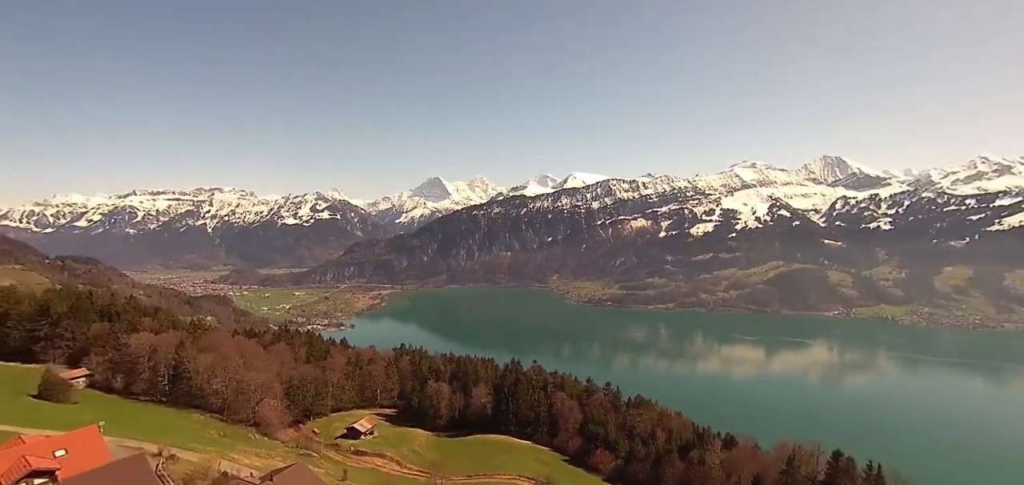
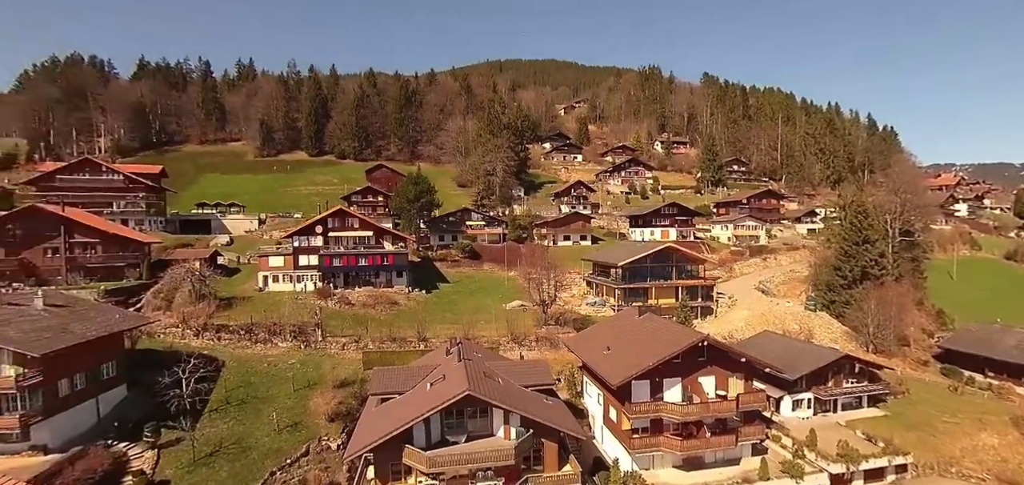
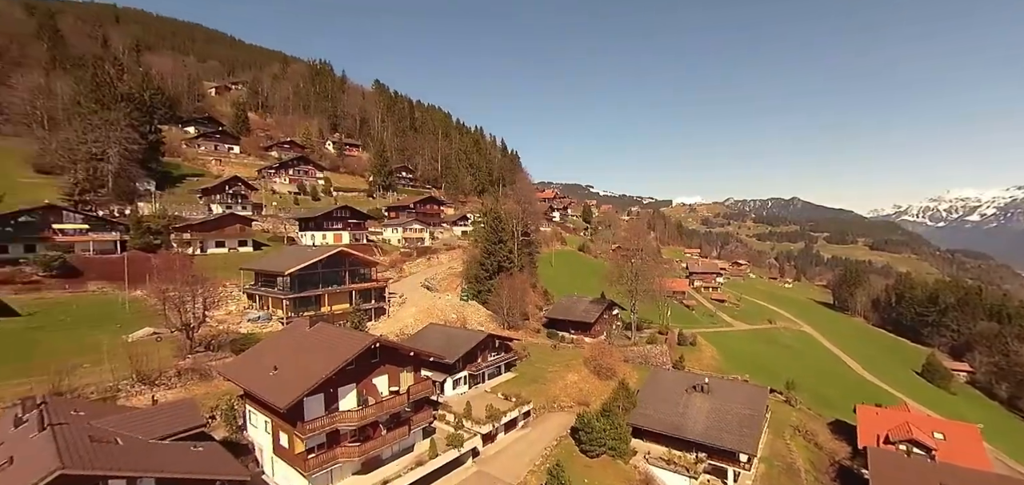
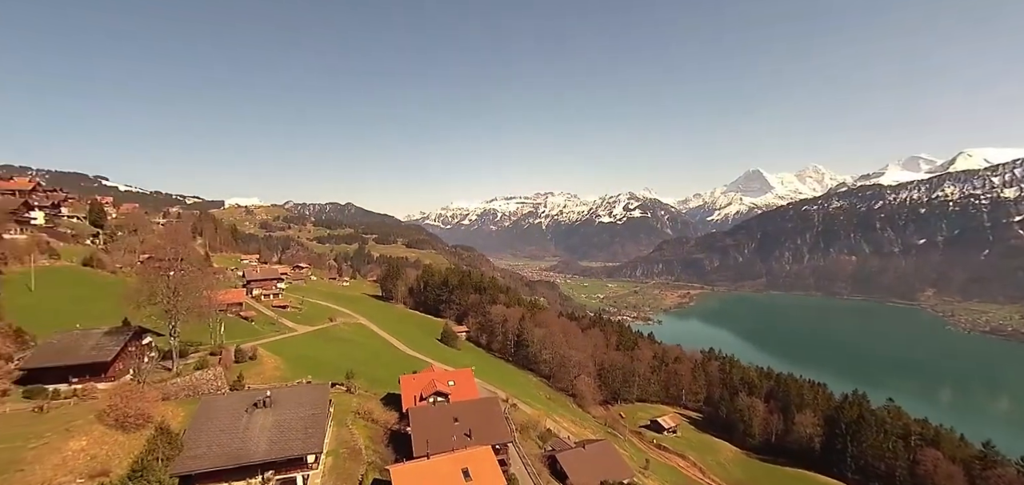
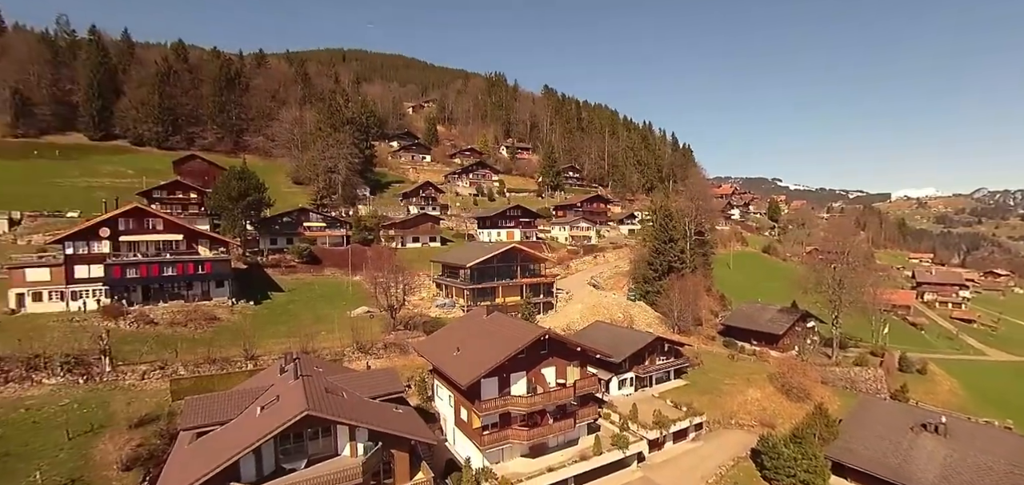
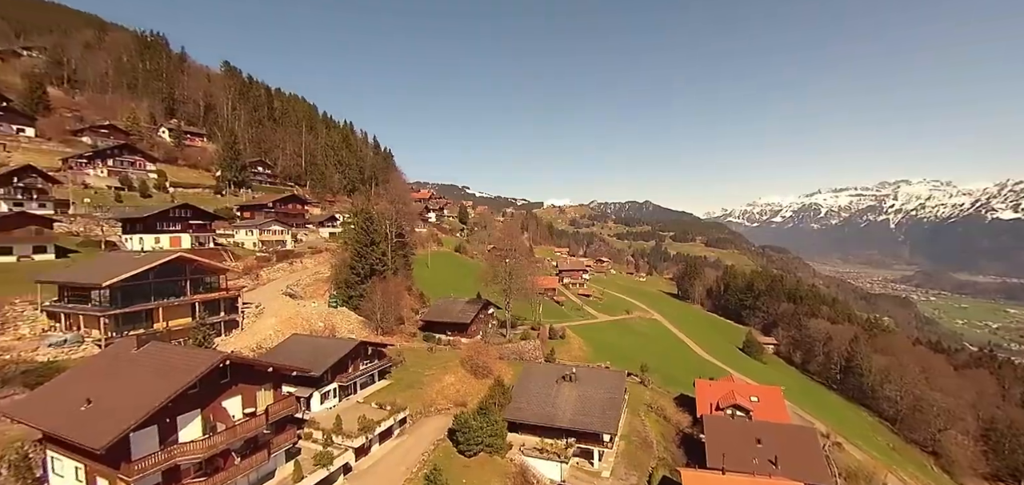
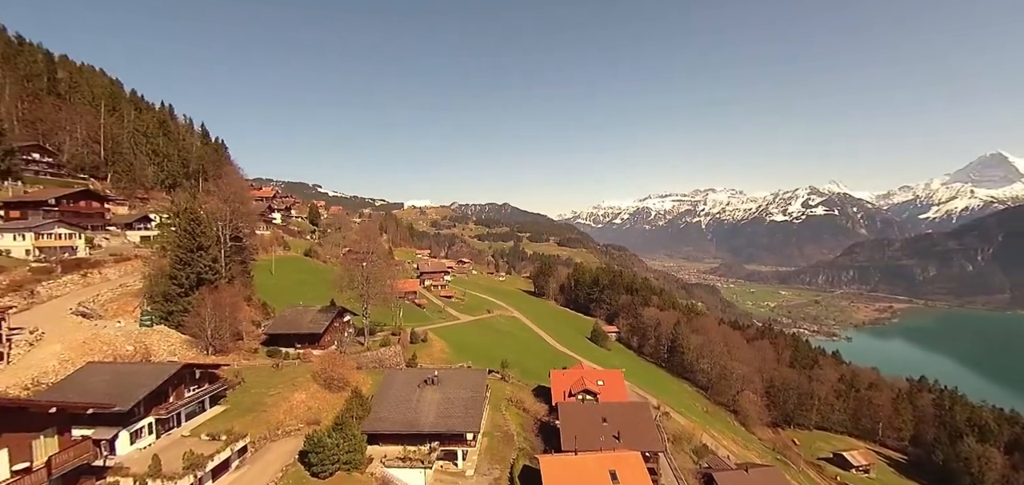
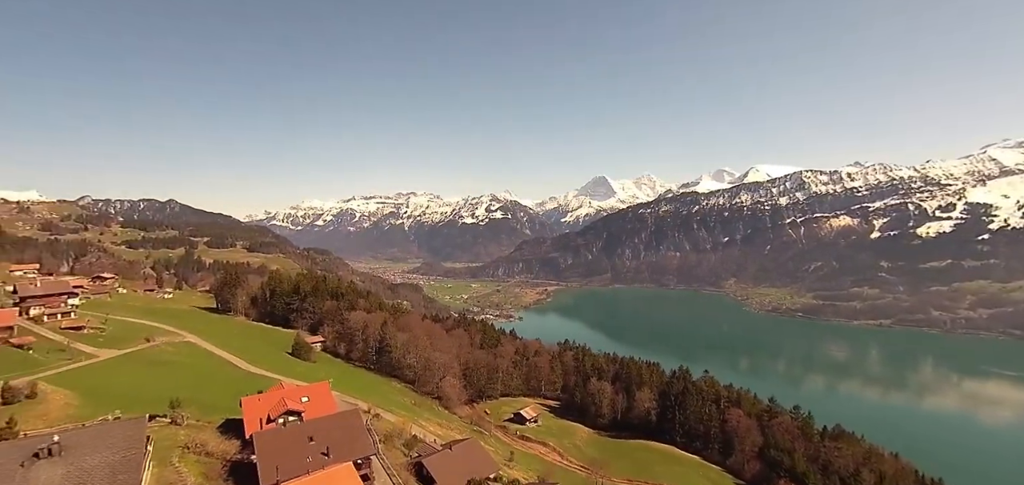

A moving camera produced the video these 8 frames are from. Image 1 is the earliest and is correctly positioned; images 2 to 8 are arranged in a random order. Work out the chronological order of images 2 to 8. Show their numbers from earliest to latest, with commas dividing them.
8, 4, 7, 6, 3, 5, 2
